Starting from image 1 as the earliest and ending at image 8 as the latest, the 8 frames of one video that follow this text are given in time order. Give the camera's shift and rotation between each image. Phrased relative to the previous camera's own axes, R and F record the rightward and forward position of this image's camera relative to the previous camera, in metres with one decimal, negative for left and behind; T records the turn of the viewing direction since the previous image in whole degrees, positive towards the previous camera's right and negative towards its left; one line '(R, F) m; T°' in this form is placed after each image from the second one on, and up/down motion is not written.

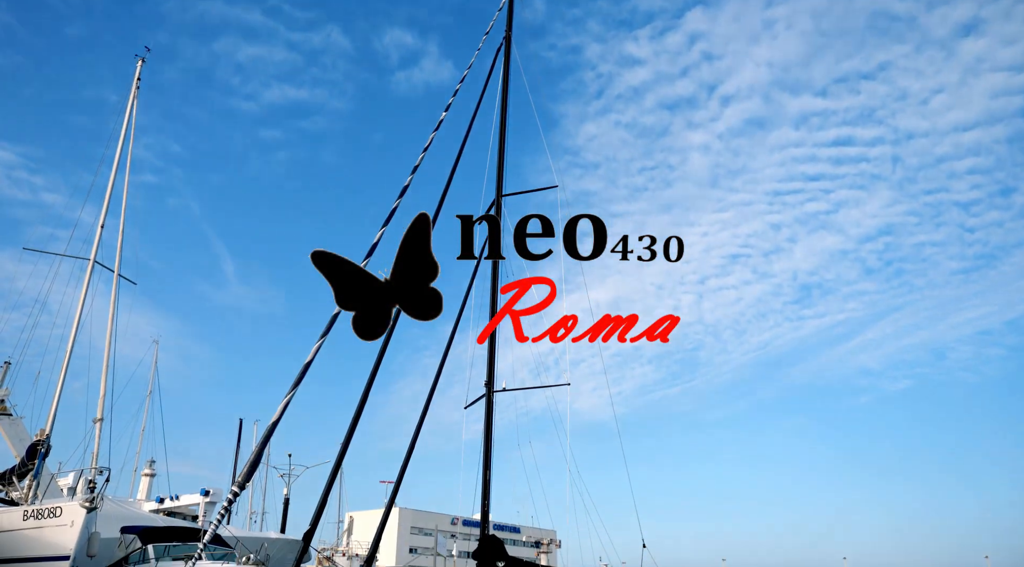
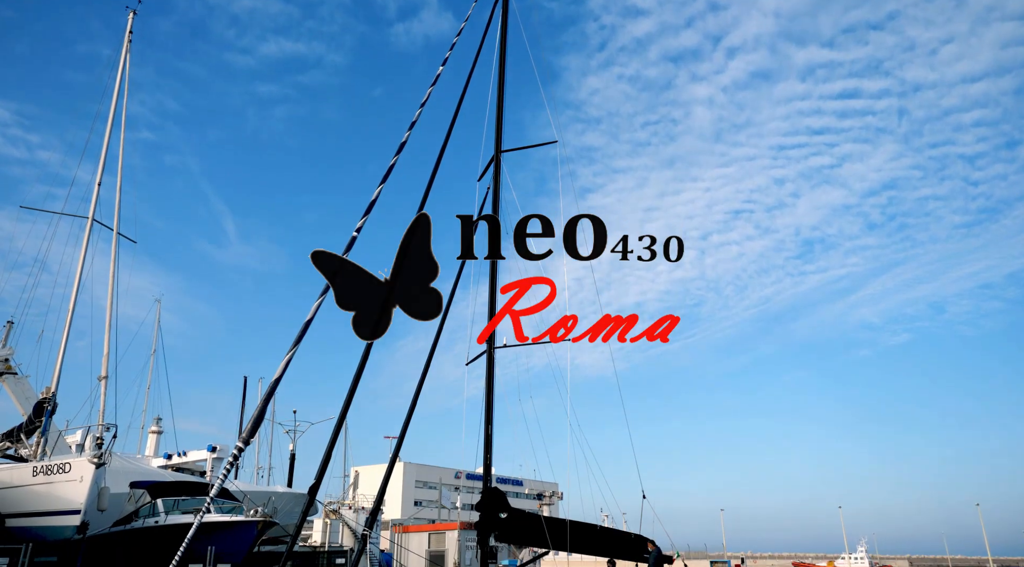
(0.0, 0.0) m; 0°
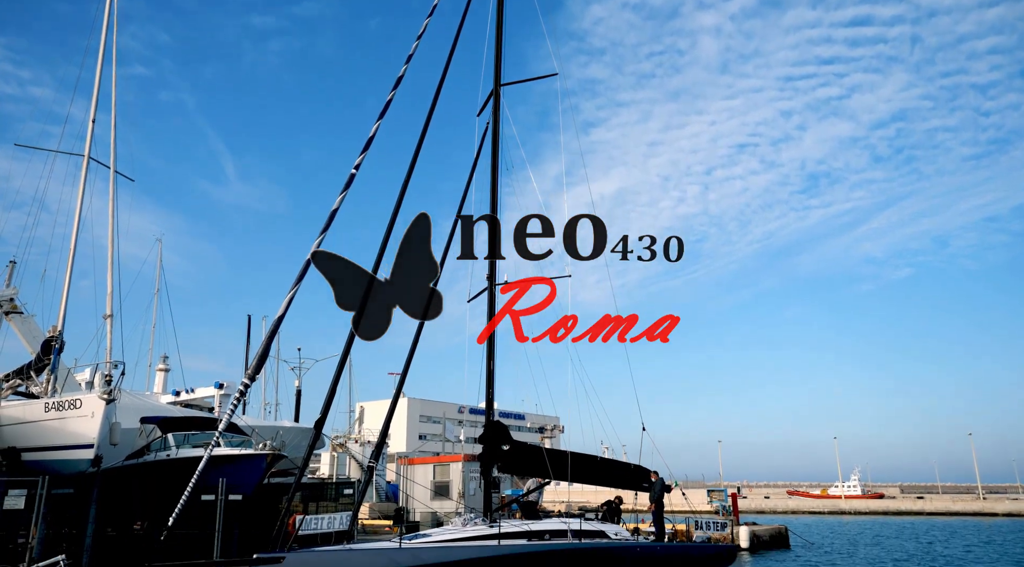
(+0.1, 0.0) m; 0°
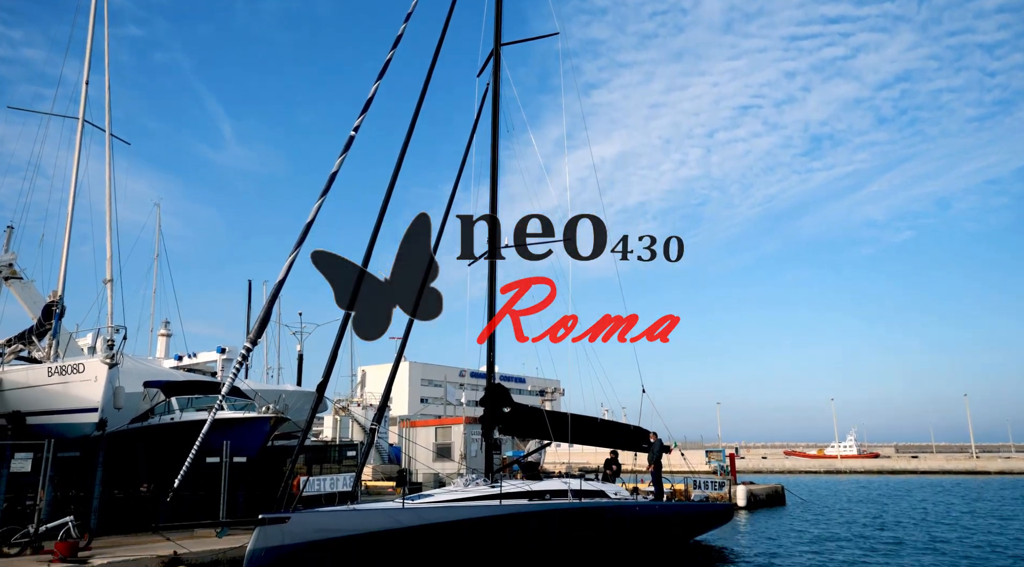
(0.0, 0.0) m; 0°
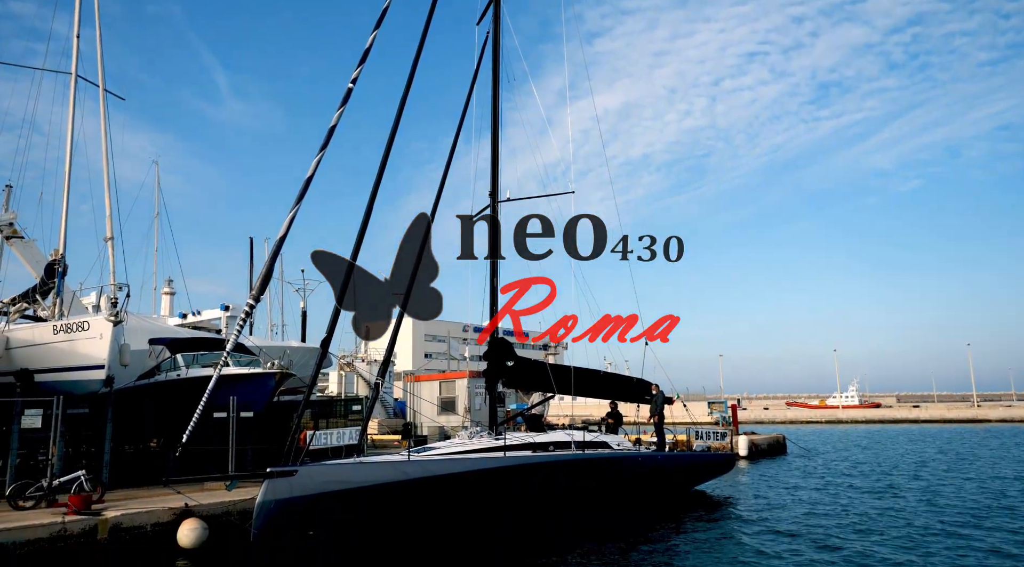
(0.0, 0.0) m; 0°
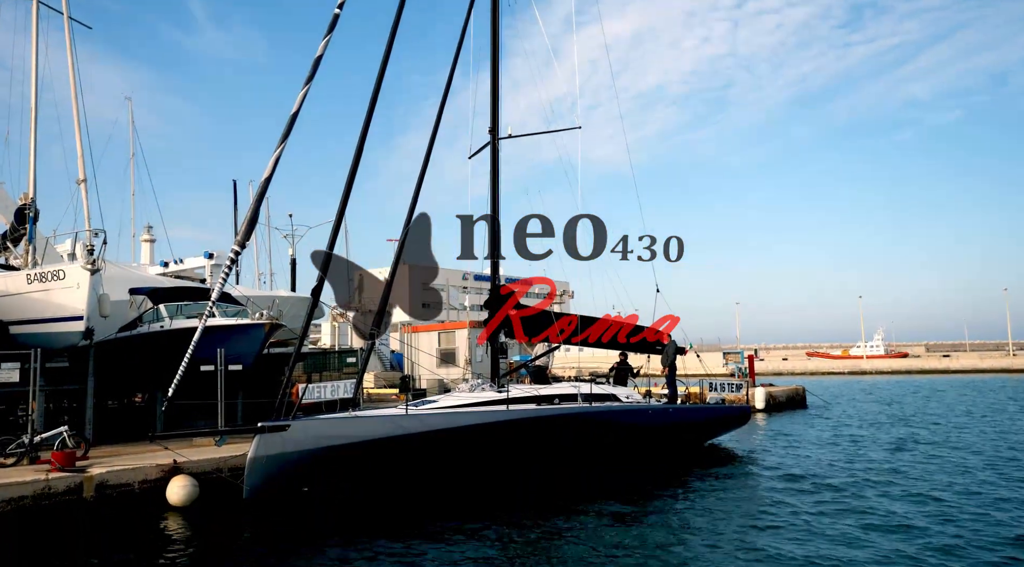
(-0.1, +0.9) m; 0°
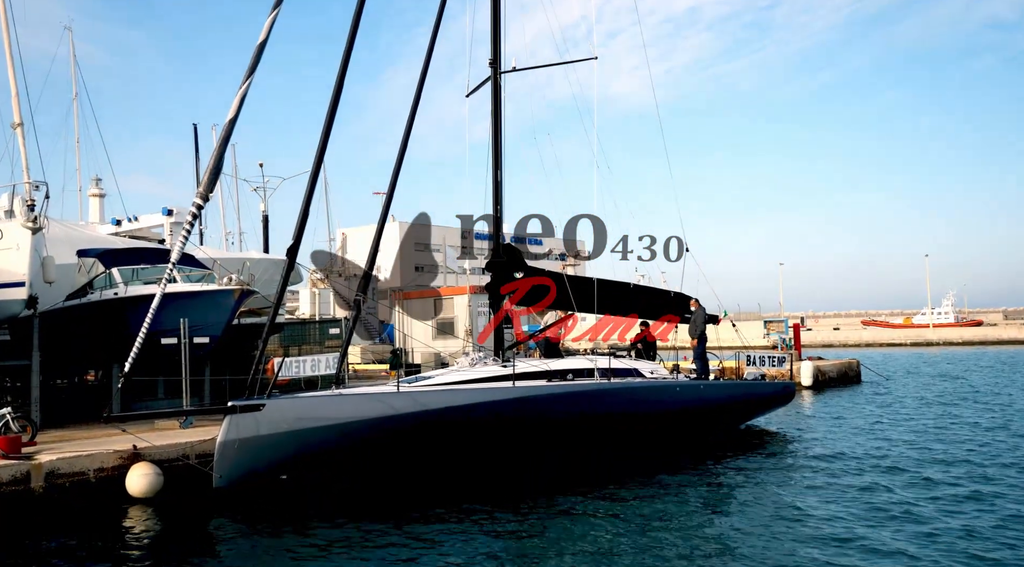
(-0.2, +1.8) m; +1°
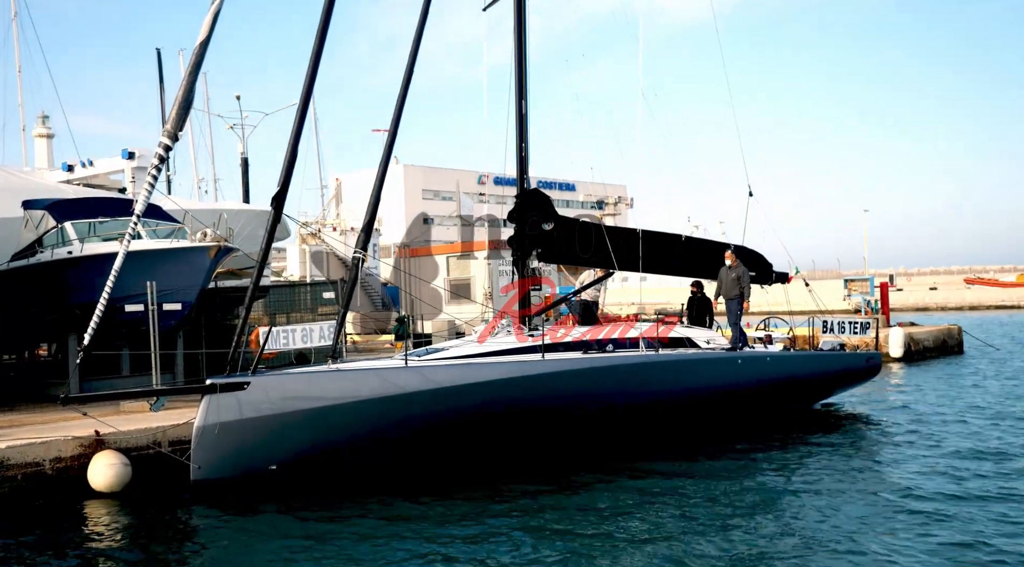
(-0.4, +1.9) m; 0°
